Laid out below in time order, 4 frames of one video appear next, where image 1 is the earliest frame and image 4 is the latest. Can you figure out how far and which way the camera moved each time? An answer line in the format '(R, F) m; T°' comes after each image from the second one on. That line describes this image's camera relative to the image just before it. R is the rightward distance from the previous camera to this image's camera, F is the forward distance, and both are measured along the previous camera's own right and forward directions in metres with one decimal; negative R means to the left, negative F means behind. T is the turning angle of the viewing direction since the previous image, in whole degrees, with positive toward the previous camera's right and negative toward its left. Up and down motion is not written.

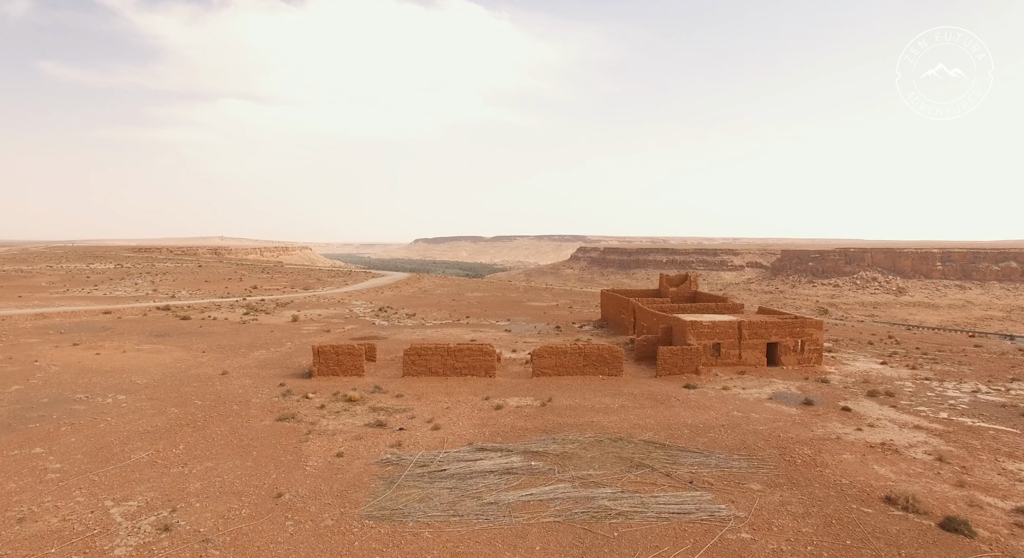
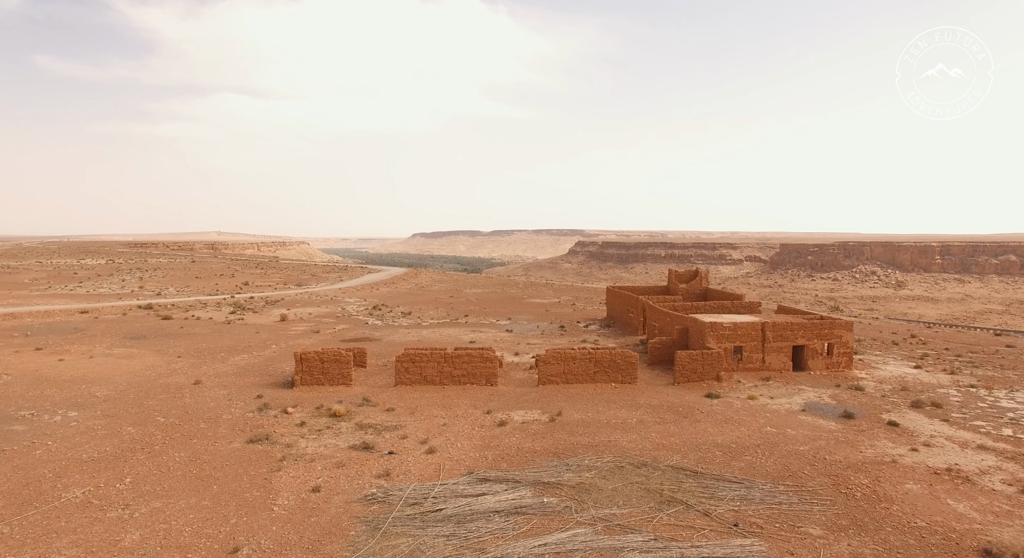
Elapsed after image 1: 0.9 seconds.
(-0.1, +1.6) m; 0°
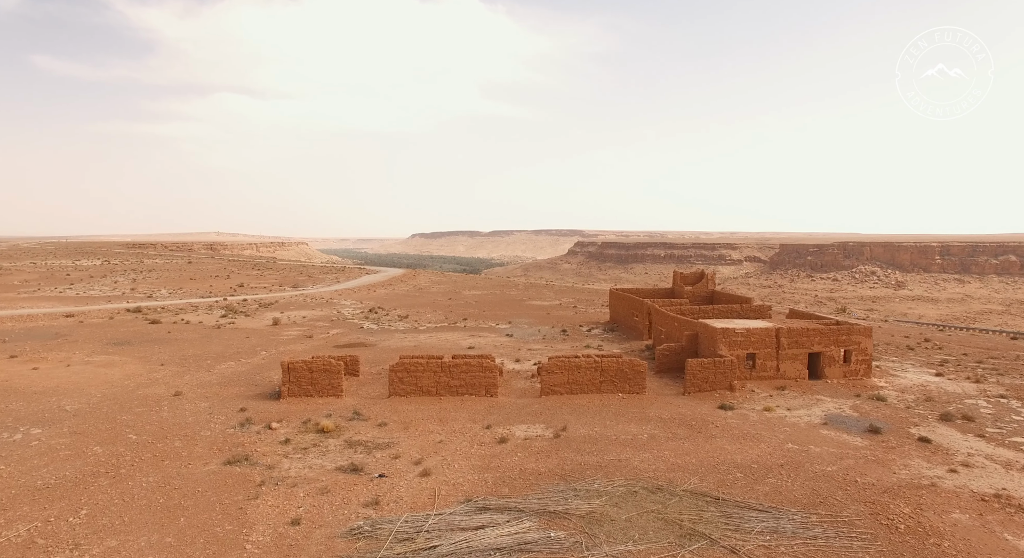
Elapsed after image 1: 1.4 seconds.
(0.0, +0.9) m; 0°
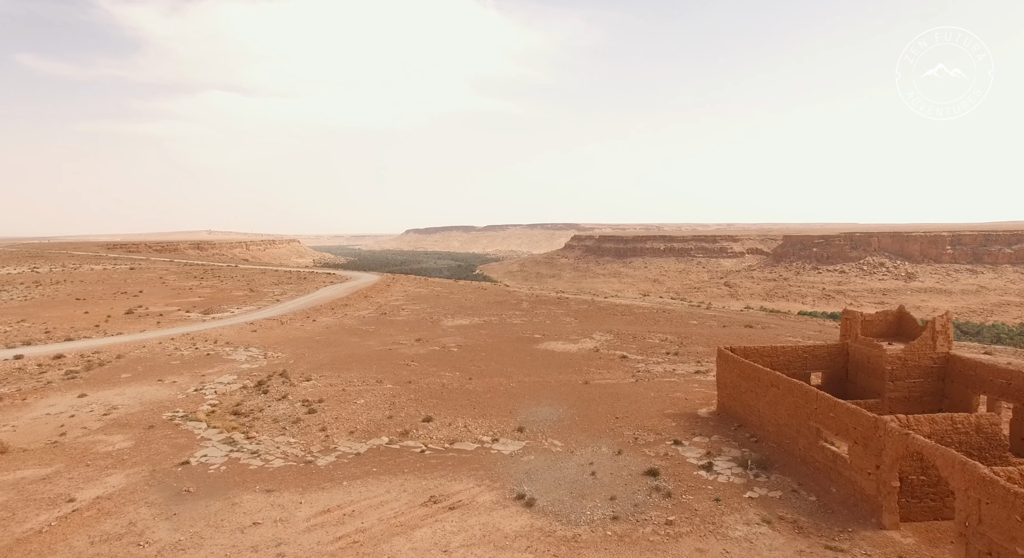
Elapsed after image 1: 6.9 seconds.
(-0.4, +15.5) m; 0°
